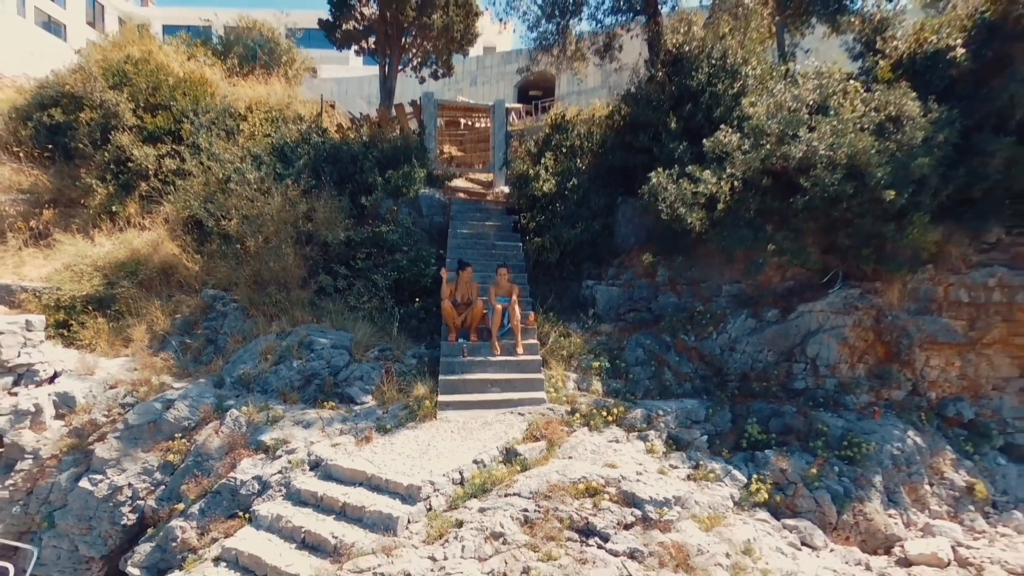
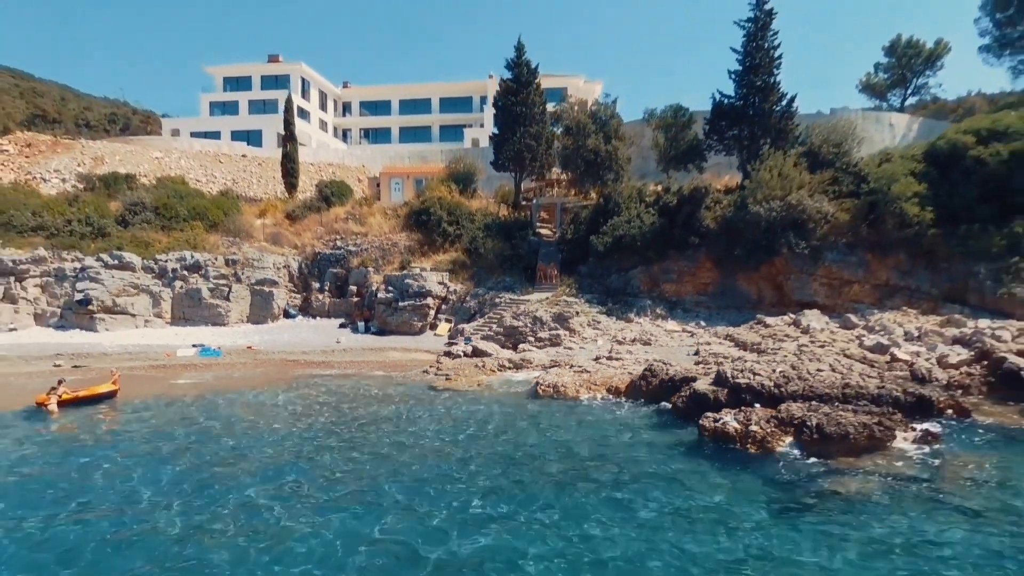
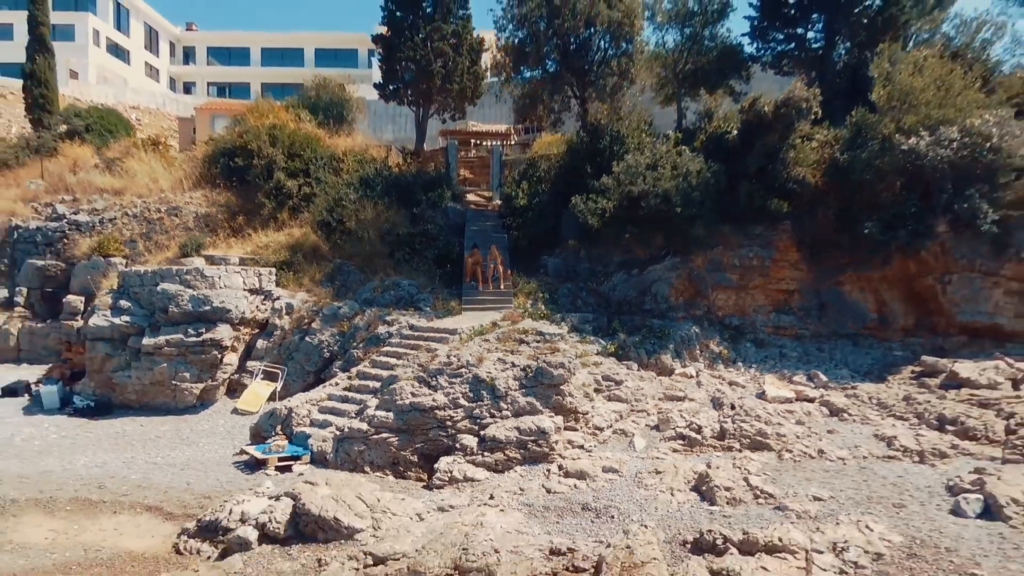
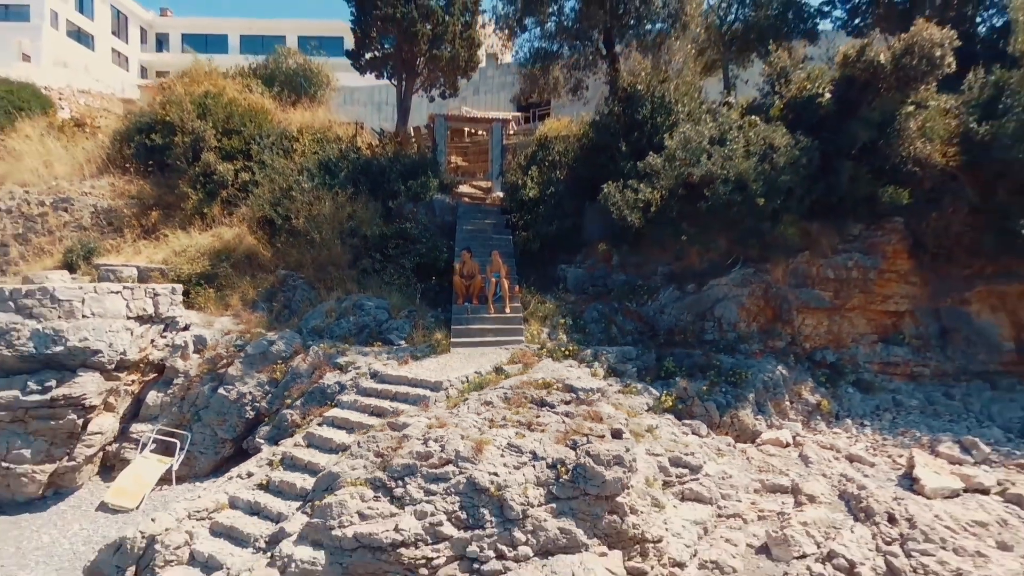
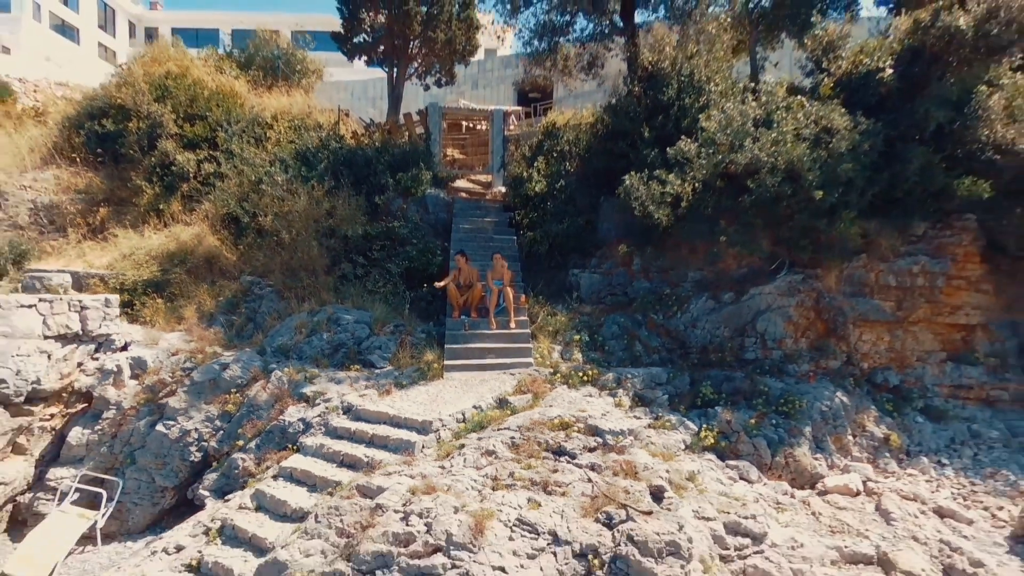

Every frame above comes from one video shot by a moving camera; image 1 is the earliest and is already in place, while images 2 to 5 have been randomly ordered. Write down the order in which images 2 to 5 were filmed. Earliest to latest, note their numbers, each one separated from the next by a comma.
5, 4, 3, 2
